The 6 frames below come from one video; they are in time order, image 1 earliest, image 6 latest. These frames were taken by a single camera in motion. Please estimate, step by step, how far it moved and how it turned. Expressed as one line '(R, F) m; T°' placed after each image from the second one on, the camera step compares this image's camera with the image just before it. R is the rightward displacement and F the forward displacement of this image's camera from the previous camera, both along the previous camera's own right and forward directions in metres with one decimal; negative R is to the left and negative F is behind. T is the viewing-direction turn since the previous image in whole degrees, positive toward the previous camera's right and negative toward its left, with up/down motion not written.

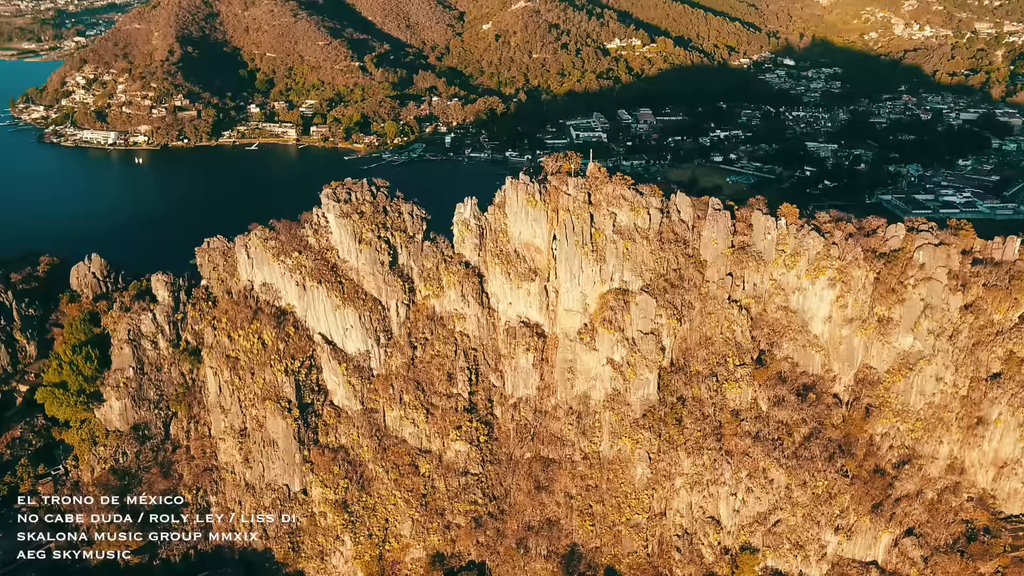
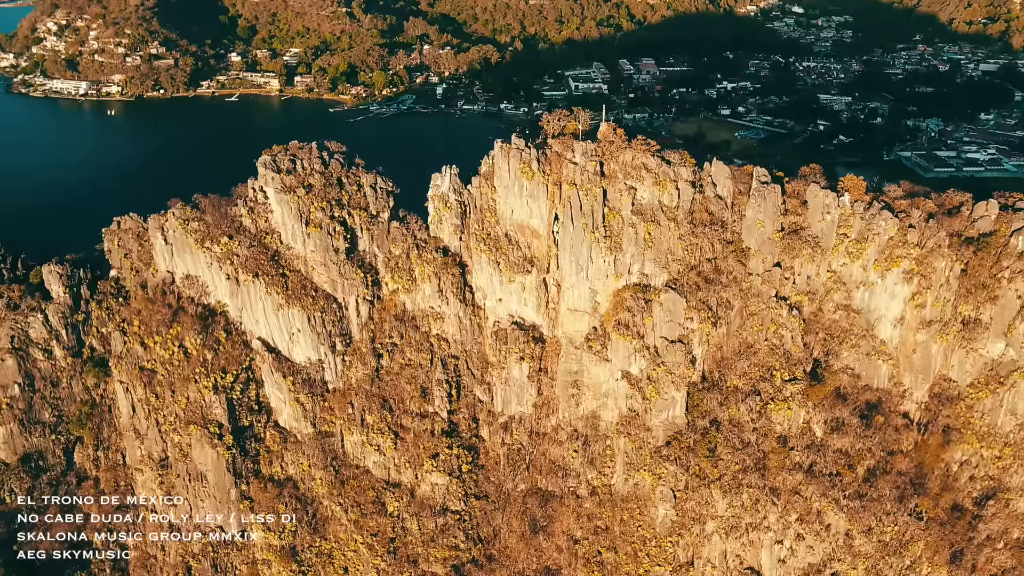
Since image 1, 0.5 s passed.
(+0.2, +5.6) m; 0°
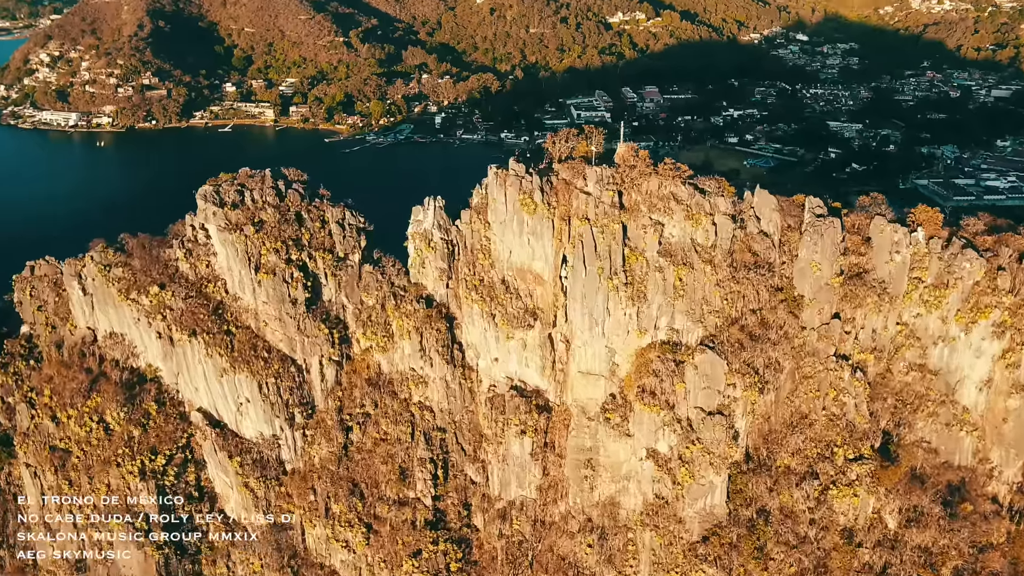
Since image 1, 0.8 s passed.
(+0.1, +3.7) m; 0°
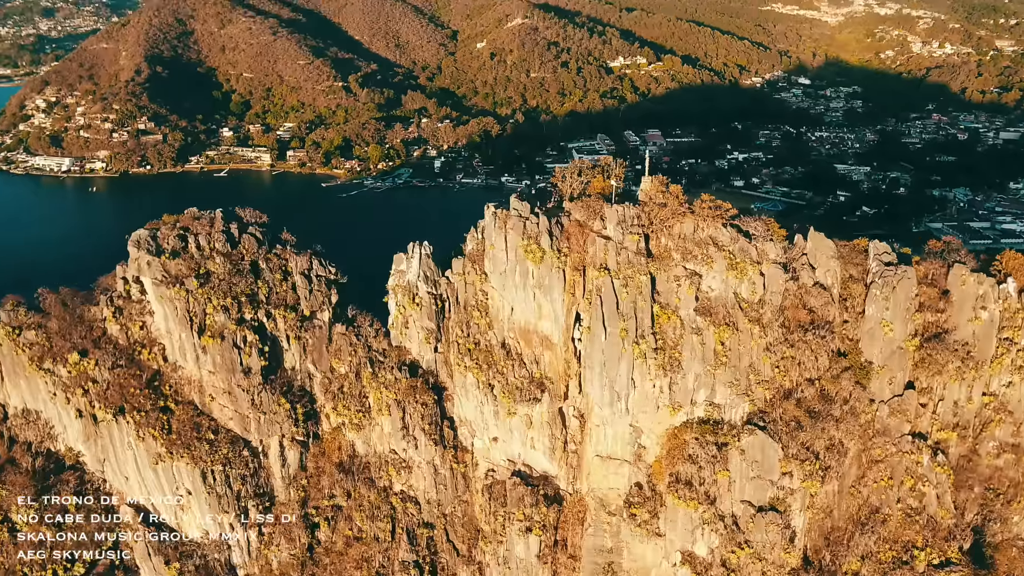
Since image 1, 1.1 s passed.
(0.0, +2.8) m; 0°
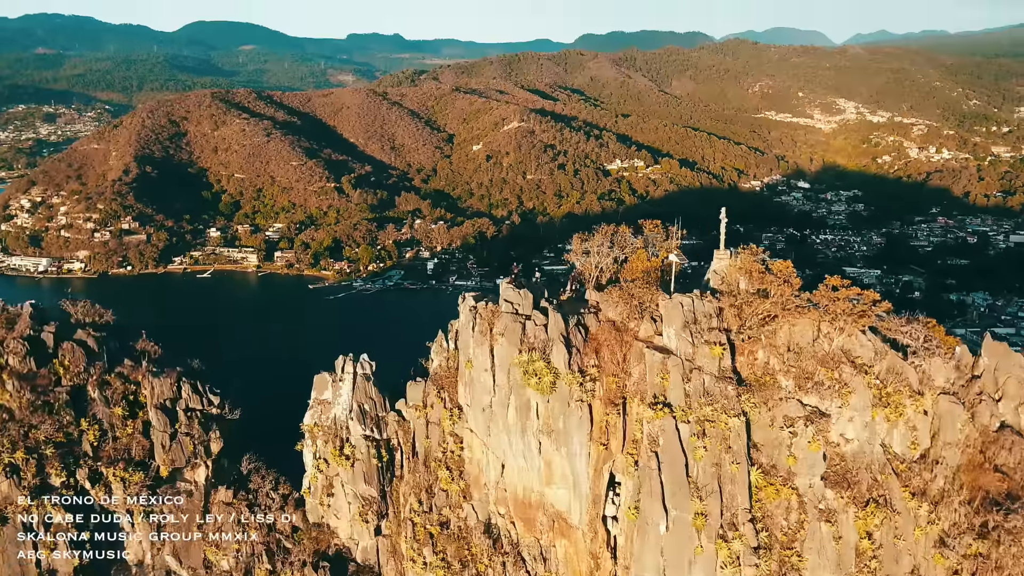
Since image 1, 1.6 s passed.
(+0.1, +4.9) m; 0°
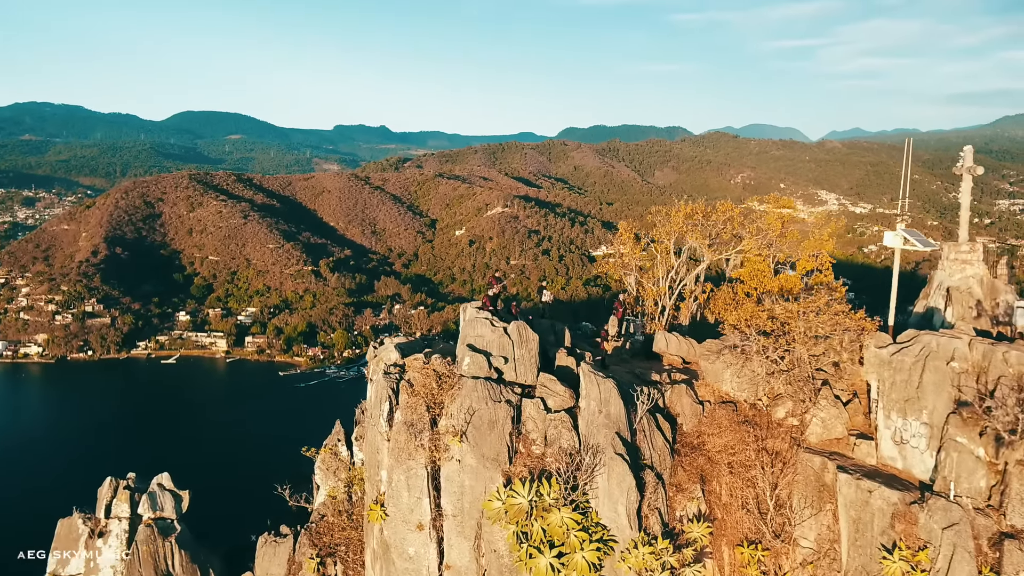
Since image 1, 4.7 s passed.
(0.0, +4.3) m; +2°
